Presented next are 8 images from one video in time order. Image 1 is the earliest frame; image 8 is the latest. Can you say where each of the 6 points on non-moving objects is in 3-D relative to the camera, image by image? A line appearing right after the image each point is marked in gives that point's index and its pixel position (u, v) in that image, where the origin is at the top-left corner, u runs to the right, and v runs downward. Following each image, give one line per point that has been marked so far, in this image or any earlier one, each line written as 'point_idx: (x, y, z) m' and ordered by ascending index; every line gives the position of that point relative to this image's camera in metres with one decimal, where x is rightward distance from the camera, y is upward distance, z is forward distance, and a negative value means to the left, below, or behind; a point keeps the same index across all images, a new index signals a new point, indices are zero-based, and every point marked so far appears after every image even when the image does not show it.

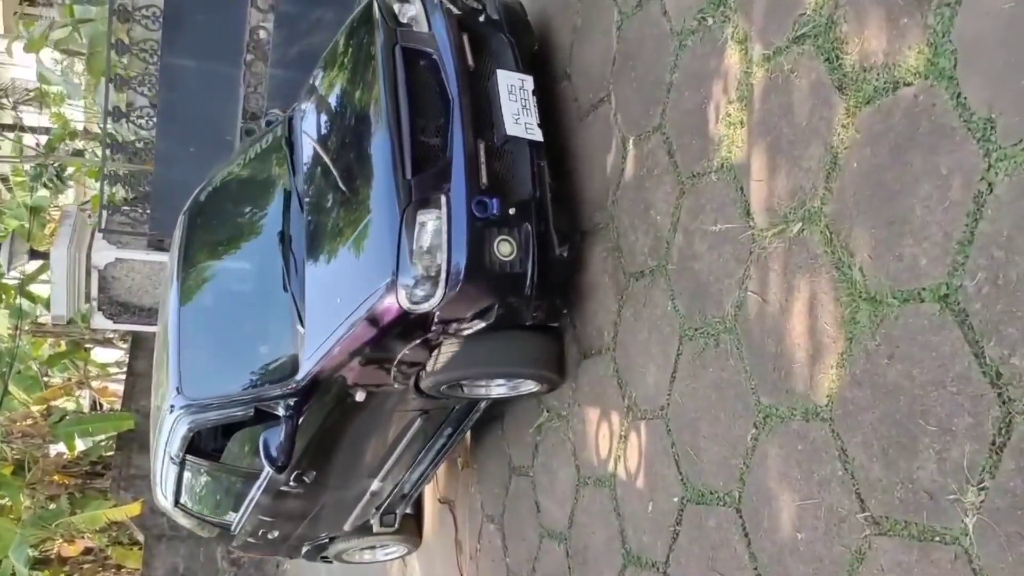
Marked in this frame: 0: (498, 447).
0: (-0.1, -0.7, +4.2) m
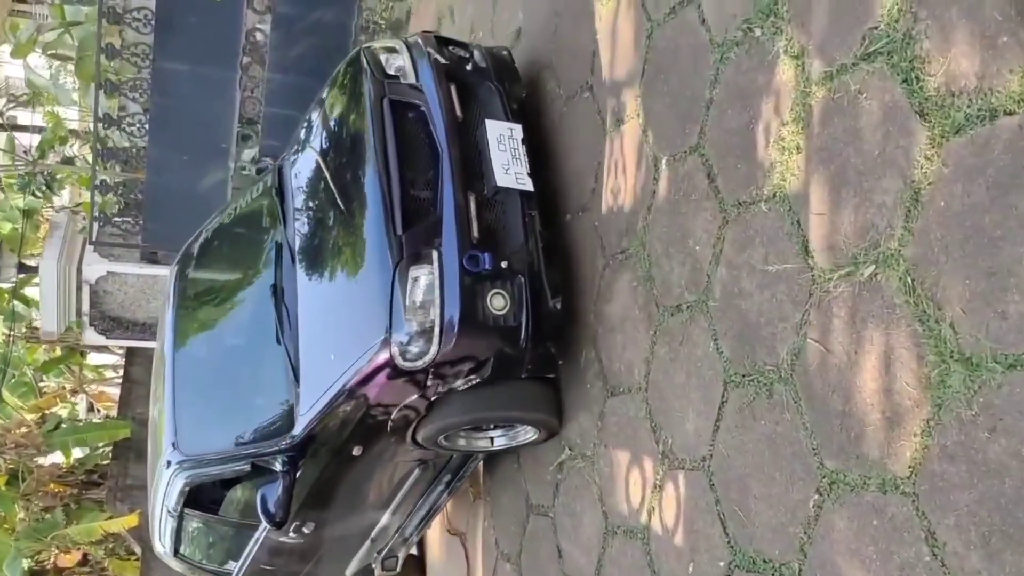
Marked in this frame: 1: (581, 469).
0: (0.0, -0.8, +3.9) m
1: (+0.2, -0.6, +3.3) m
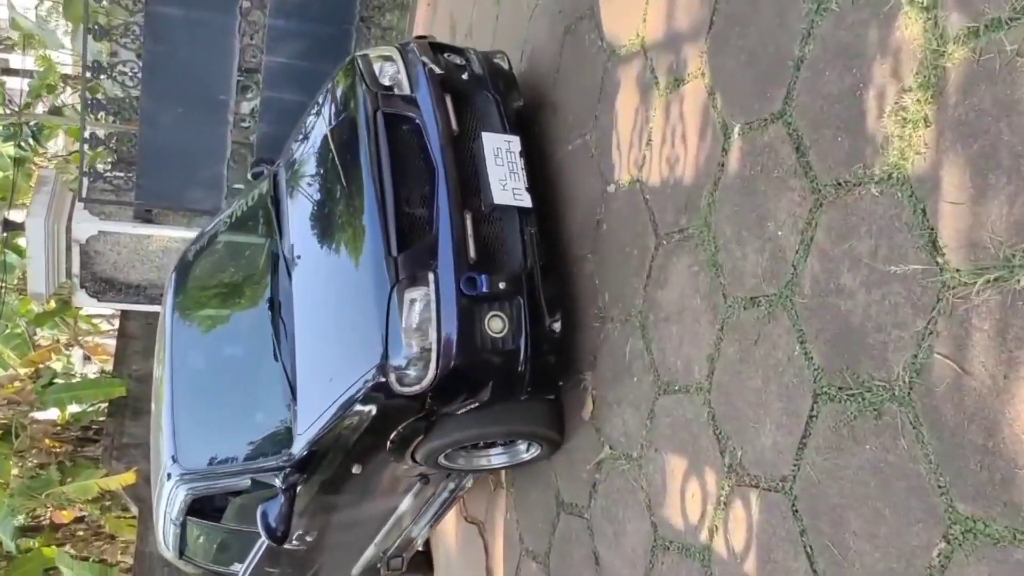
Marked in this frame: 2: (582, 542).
0: (+0.1, -0.7, +3.6) m
1: (+0.4, -0.6, +2.9) m
2: (+0.2, -0.9, +3.2) m
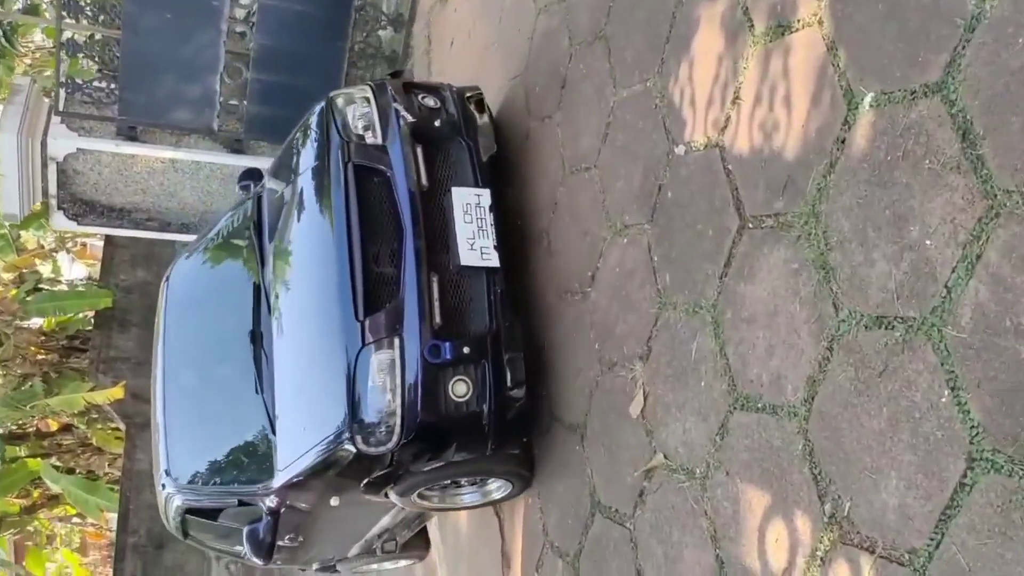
0: (+0.2, -0.6, +3.1) m
1: (+0.5, -0.5, +2.5) m
2: (+0.3, -0.8, +2.8) m
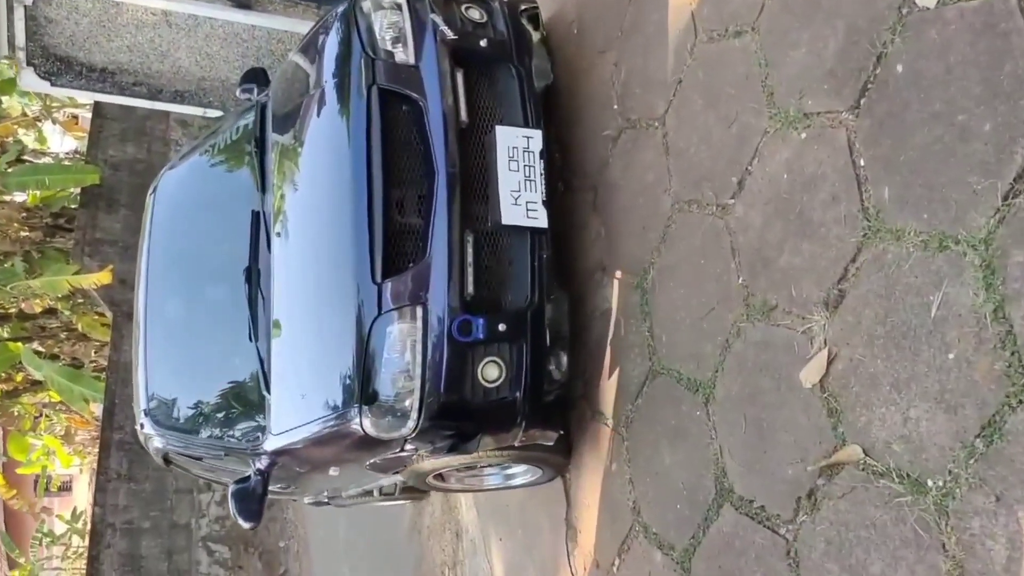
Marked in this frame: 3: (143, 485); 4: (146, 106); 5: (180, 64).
0: (+0.5, -0.4, +2.4) m
1: (+0.7, -0.4, +1.7) m
2: (+0.6, -0.6, +2.1) m
3: (-2.1, -1.1, +5.3) m
4: (-1.8, +0.9, +4.7) m
5: (-1.6, +1.1, +4.6) m
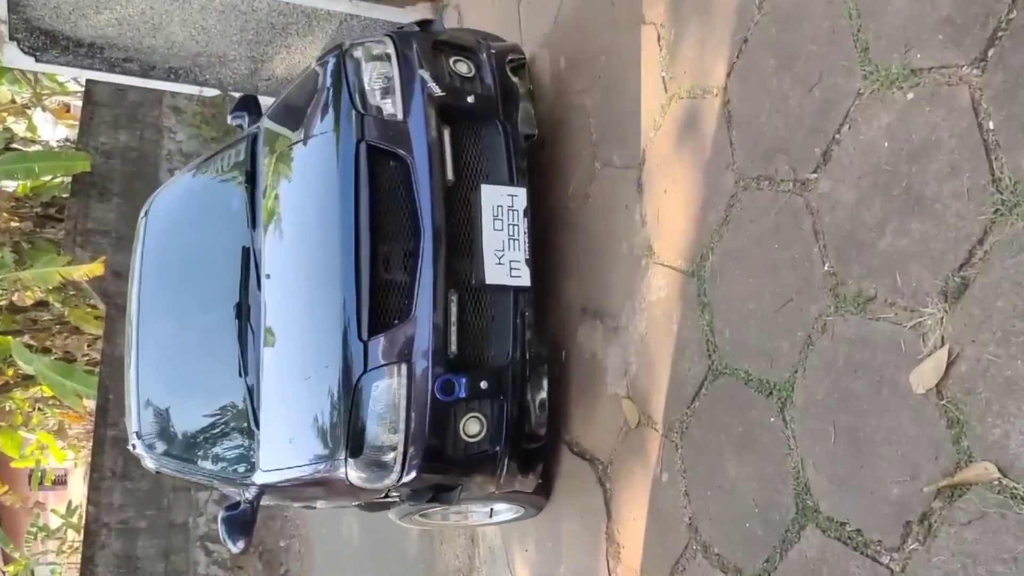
0: (+0.6, -0.3, +2.1) m
1: (+0.8, -0.4, +1.4) m
2: (+0.7, -0.6, +1.8) m
3: (-2.0, -1.1, +5.0) m
4: (-1.8, +1.0, +4.4) m
5: (-1.5, +1.1, +4.3) m
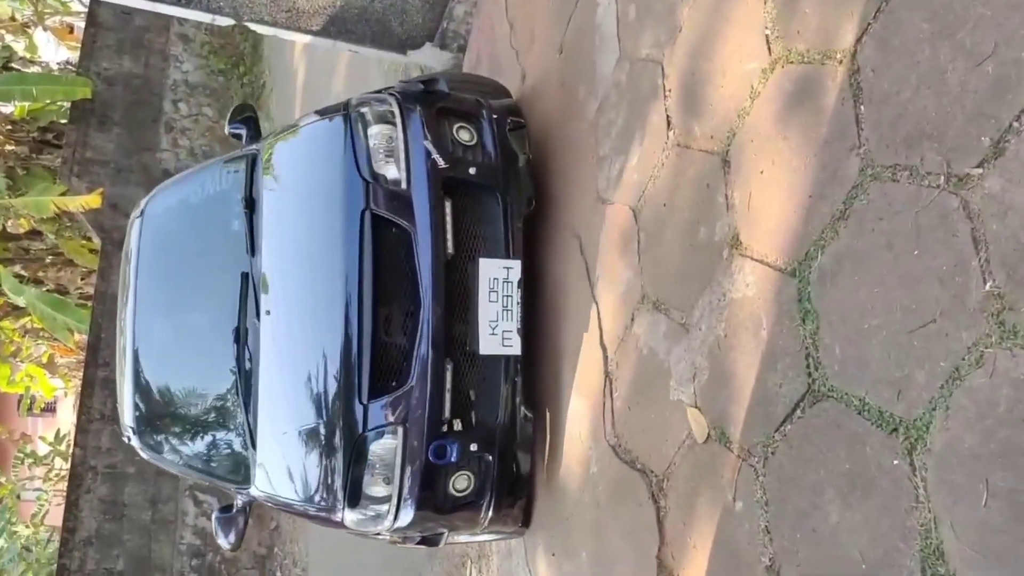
0: (+0.7, -0.4, +1.7) m
1: (+0.9, -0.5, +1.1) m
2: (+0.8, -0.6, +1.4) m
3: (-1.9, -0.8, +4.7) m
4: (-1.5, +1.2, +4.0) m
5: (-1.3, +1.4, +3.9) m
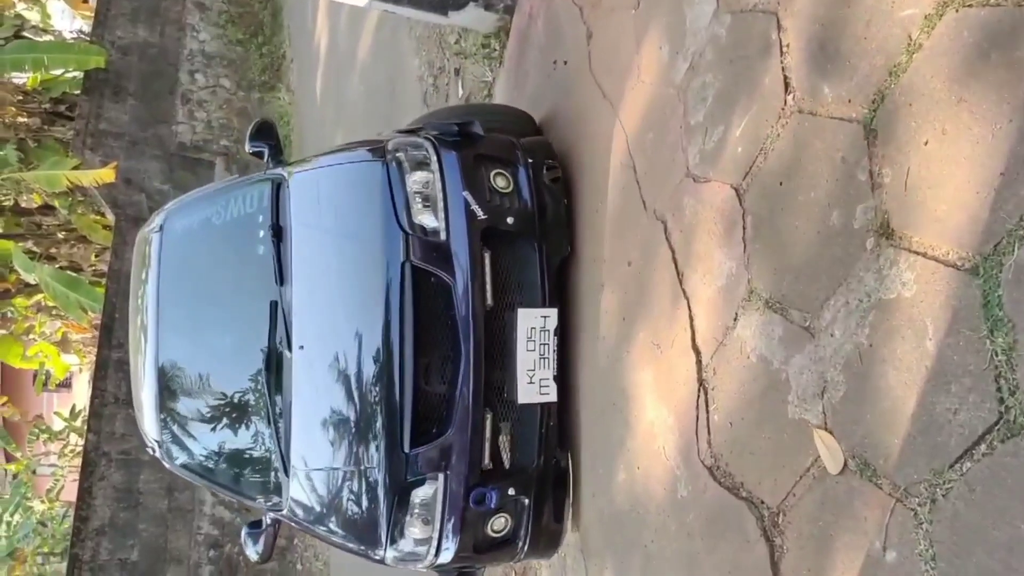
0: (+0.9, -0.4, +1.3) m
1: (+1.1, -0.5, +0.7) m
2: (+1.0, -0.7, +1.0) m
3: (-1.7, -0.7, +4.3) m
4: (-1.3, +1.2, +3.5) m
5: (-1.1, +1.4, +3.4) m
